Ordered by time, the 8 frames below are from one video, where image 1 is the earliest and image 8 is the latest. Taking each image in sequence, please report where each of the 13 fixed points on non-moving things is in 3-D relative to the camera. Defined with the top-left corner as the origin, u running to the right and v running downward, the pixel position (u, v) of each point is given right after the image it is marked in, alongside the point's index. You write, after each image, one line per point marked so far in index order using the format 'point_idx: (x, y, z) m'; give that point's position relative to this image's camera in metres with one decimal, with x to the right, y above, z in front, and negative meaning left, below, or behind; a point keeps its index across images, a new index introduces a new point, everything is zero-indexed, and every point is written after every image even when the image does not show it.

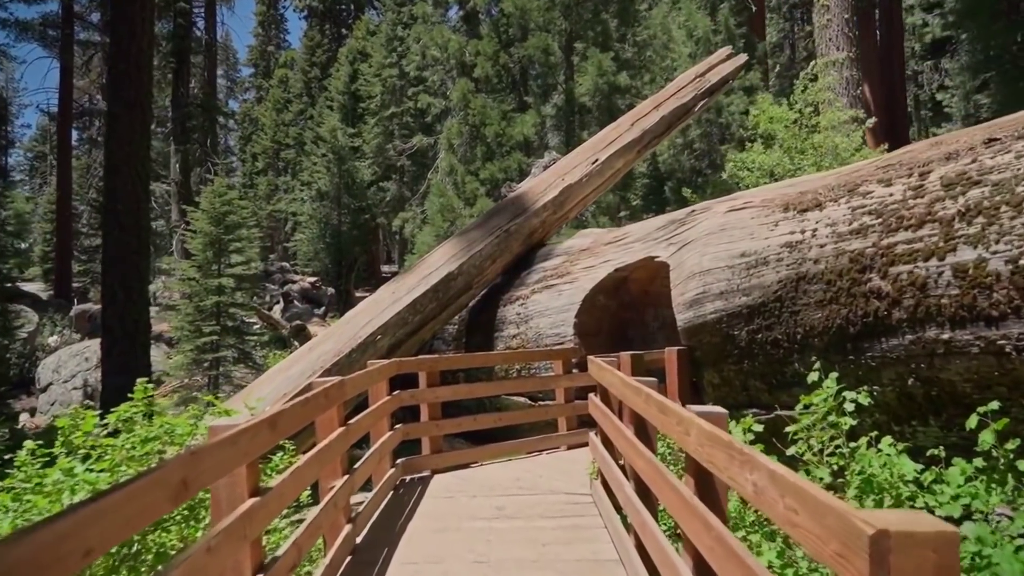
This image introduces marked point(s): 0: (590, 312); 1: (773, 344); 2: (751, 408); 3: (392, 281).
0: (+0.8, -0.3, +7.5) m
1: (+1.8, -0.4, +4.9) m
2: (+1.8, -0.9, +5.2) m
3: (-1.6, +0.1, +9.1) m
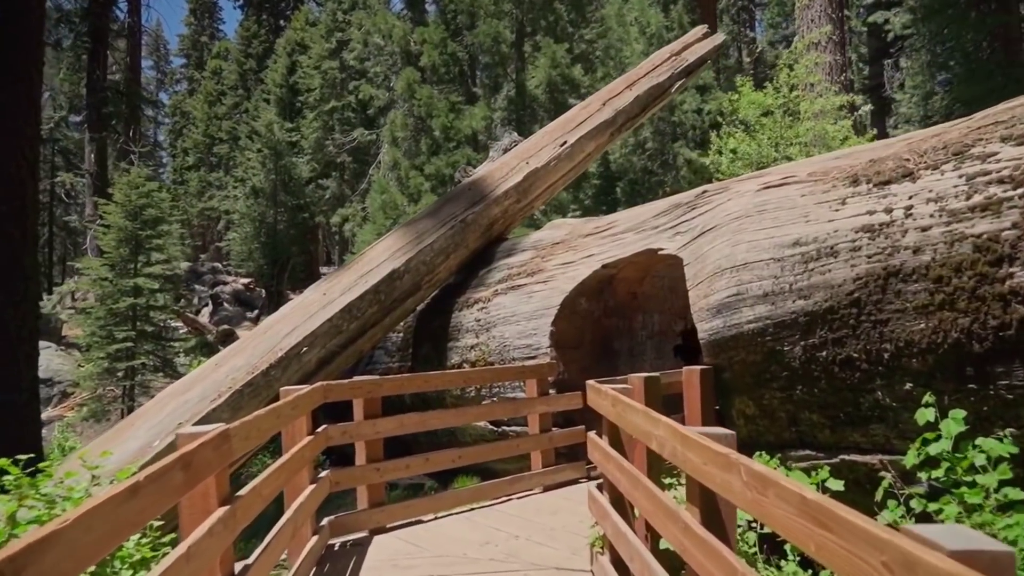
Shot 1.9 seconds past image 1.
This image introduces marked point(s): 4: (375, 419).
0: (+0.5, -0.3, +6.1) m
1: (+1.7, -0.4, +3.6) m
2: (+1.6, -0.9, +3.9) m
3: (-2.0, +0.1, +7.5) m
4: (-0.9, -0.9, +4.7) m
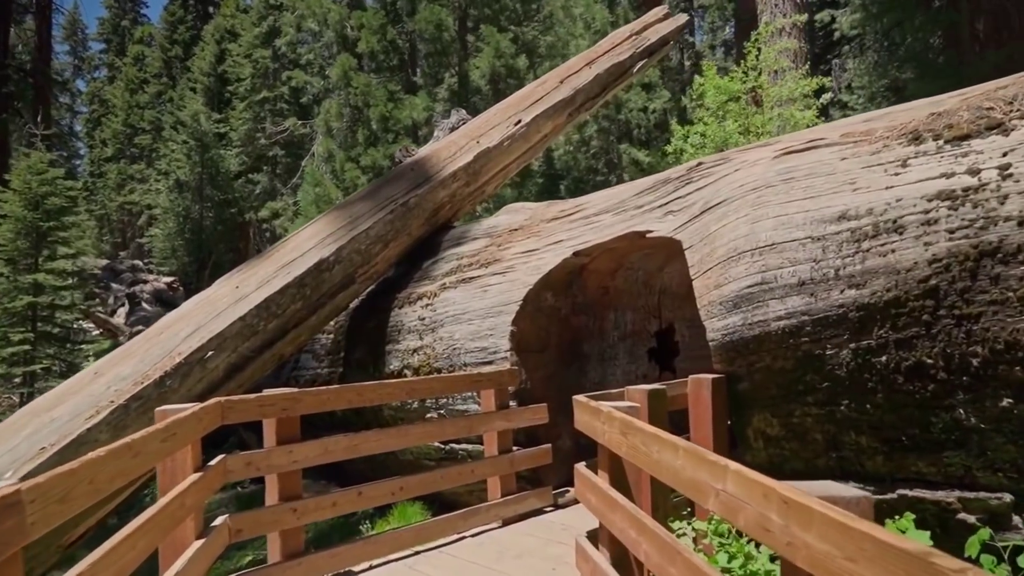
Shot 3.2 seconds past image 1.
0: (+0.1, -0.2, +5.1) m
1: (+1.5, -0.3, +2.7) m
2: (+1.4, -0.8, +3.1) m
3: (-2.5, +0.2, +6.4) m
4: (-1.1, -0.8, +3.7) m
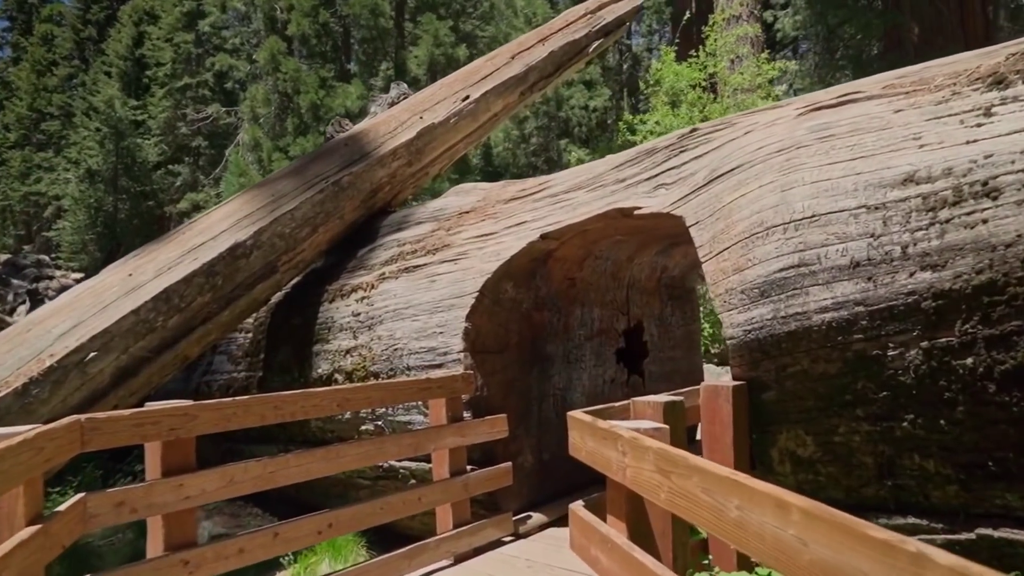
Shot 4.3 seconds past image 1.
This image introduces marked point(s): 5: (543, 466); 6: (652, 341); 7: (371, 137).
0: (-0.1, -0.2, +4.3) m
1: (+1.5, -0.3, +2.1) m
2: (+1.3, -0.8, +2.4) m
3: (-2.9, +0.2, +5.3) m
4: (-1.3, -0.7, +2.8) m
5: (+0.2, -1.2, +4.6) m
6: (+1.1, -0.4, +5.8) m
7: (-1.3, +1.4, +6.4) m
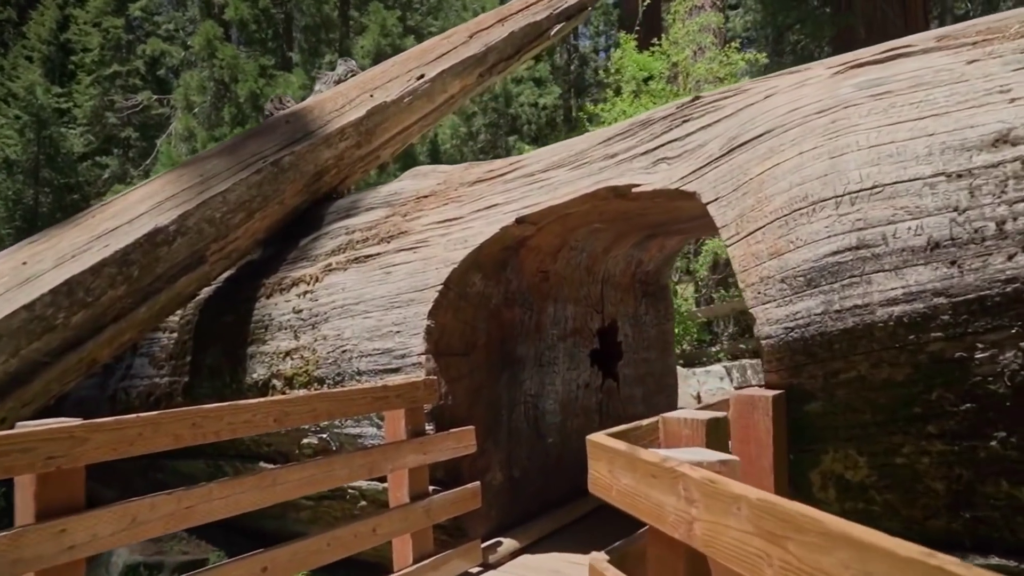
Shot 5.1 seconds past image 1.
0: (-0.3, -0.1, +3.8) m
1: (+1.5, -0.2, +1.7) m
2: (+1.3, -0.7, +2.0) m
3: (-3.1, +0.3, +4.5) m
4: (-1.3, -0.7, +2.1) m
5: (0.0, -1.1, +4.1) m
6: (+0.8, -0.4, +5.3) m
7: (-1.6, +1.4, +5.8) m
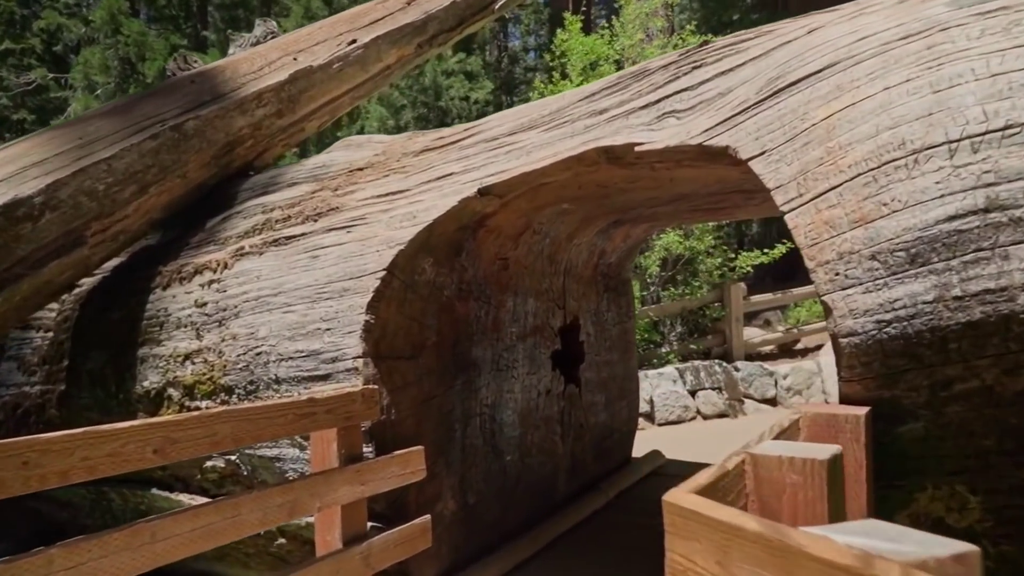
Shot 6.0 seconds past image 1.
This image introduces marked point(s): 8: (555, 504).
0: (-0.5, -0.1, +3.1) m
1: (+1.5, -0.2, +1.2) m
2: (+1.3, -0.7, +1.4) m
3: (-3.3, +0.4, +3.5) m
4: (-1.3, -0.6, +1.3) m
5: (-0.2, -1.1, +3.4) m
6: (+0.5, -0.4, +4.7) m
7: (-2.0, +1.5, +4.9) m
8: (+0.3, -1.3, +4.2) m
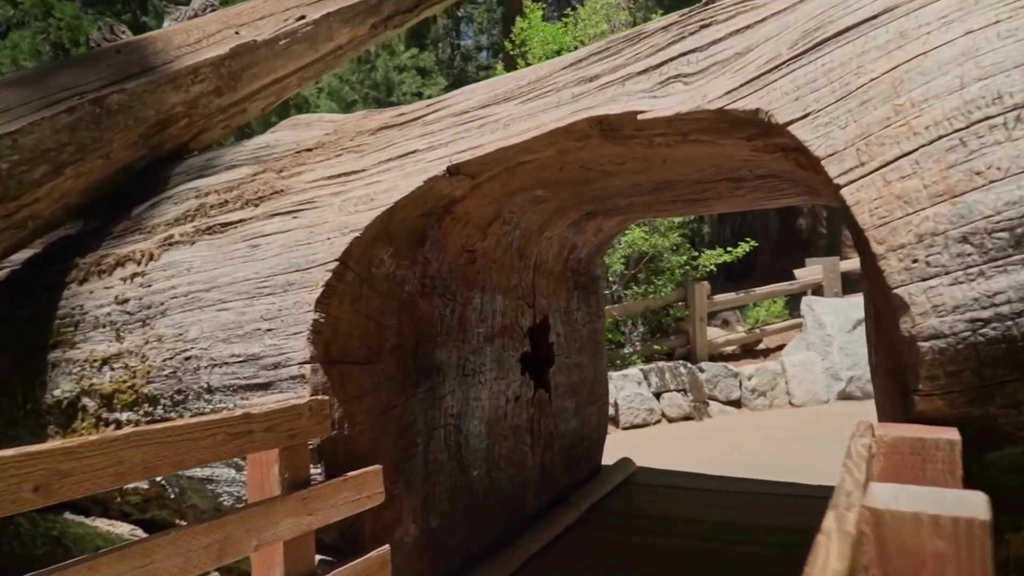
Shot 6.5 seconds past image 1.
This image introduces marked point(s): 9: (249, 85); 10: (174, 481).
0: (-0.6, -0.1, +2.6) m
1: (+1.5, -0.2, +0.9) m
2: (+1.3, -0.7, +1.2) m
3: (-3.5, +0.4, +2.9) m
4: (-1.3, -0.6, +0.8) m
5: (-0.3, -1.0, +3.0) m
6: (+0.3, -0.3, +4.3) m
7: (-2.2, +1.5, +4.4) m
8: (+0.1, -1.3, +3.8) m
9: (-1.8, +1.3, +4.8) m
10: (-1.4, -0.8, +2.9) m
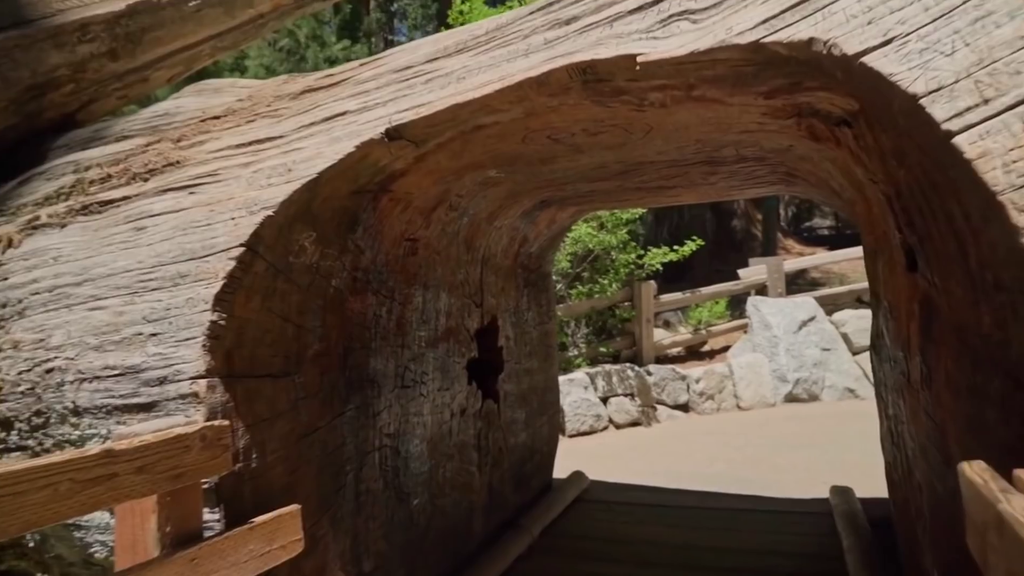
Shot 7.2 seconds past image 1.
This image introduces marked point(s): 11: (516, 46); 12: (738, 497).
0: (-0.7, 0.0, +2.1) m
1: (+1.5, -0.2, +0.6) m
2: (+1.3, -0.7, +0.8) m
3: (-3.6, +0.4, +2.1) m
4: (-1.3, -0.6, +0.2) m
5: (-0.5, -1.0, +2.5) m
6: (0.0, -0.3, +3.9) m
7: (-2.5, +1.5, +3.7) m
8: (-0.2, -1.2, +3.4) m
9: (-2.2, +1.4, +4.1) m
10: (-1.5, -0.8, +2.2) m
11: (0.0, +0.6, +1.9) m
12: (+1.4, -1.3, +4.3) m
